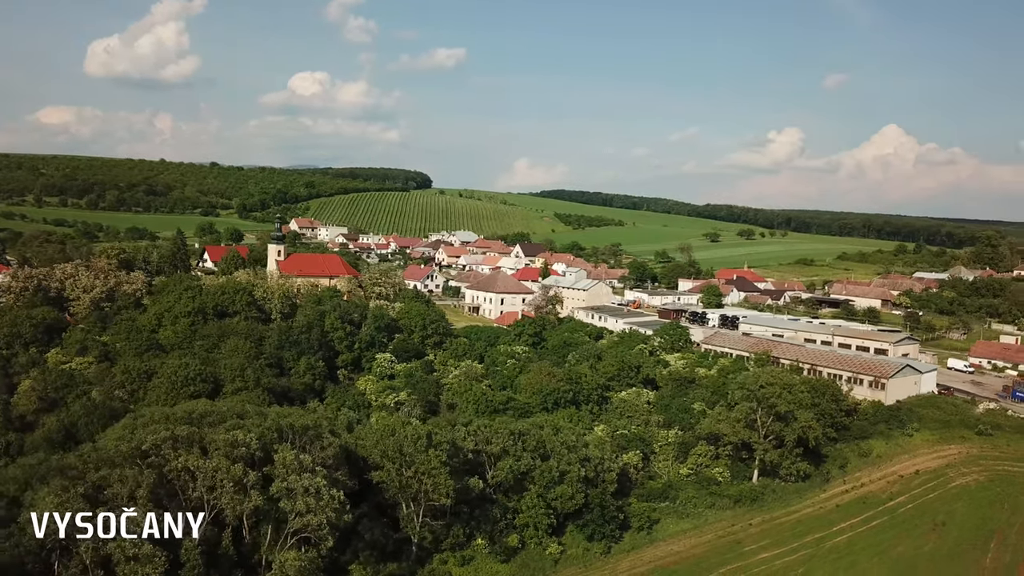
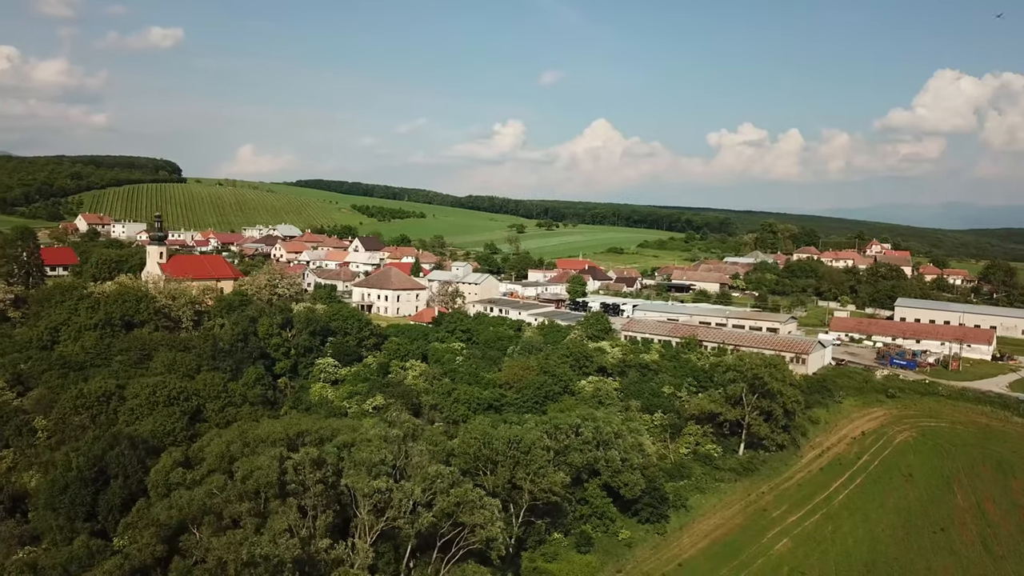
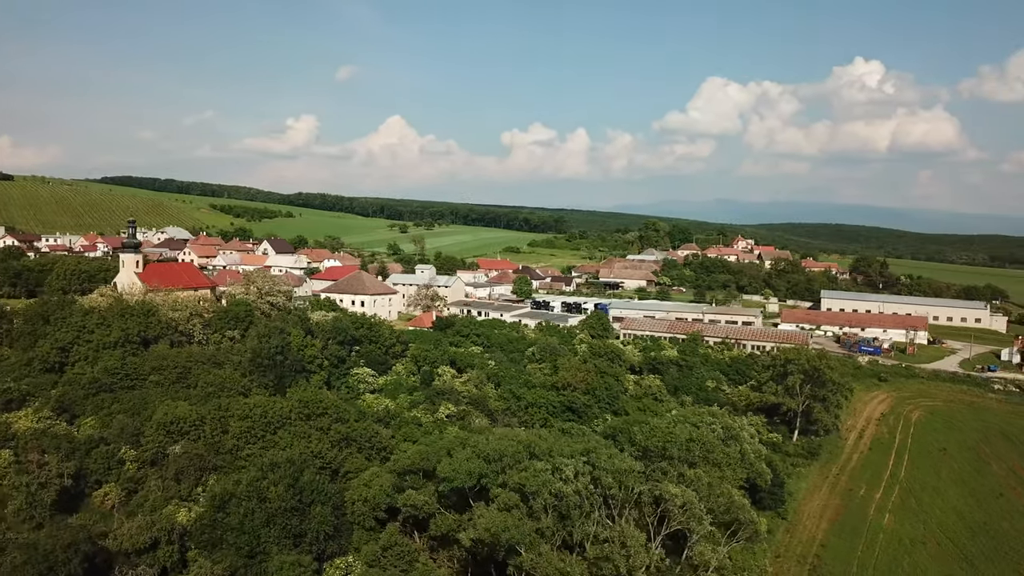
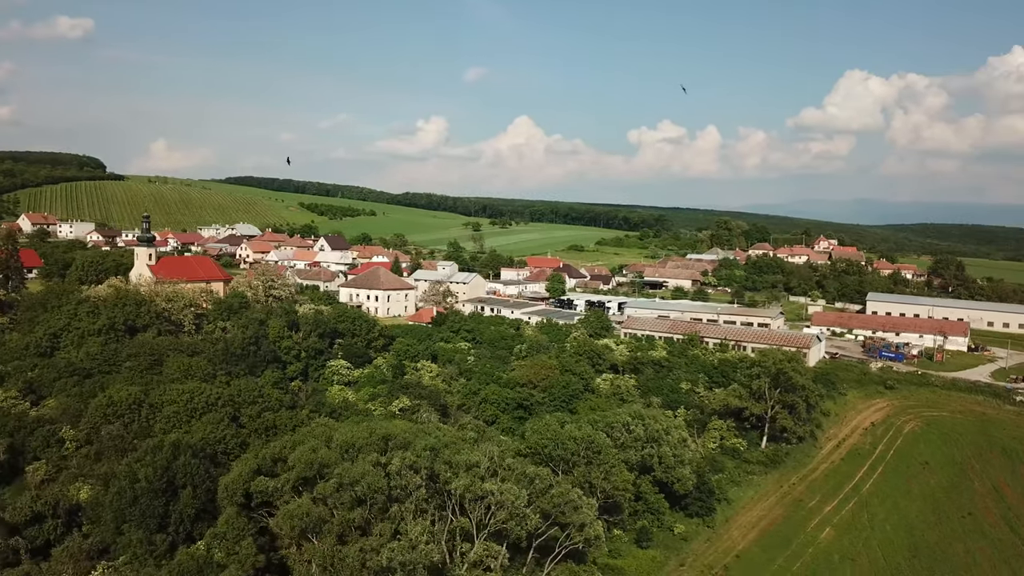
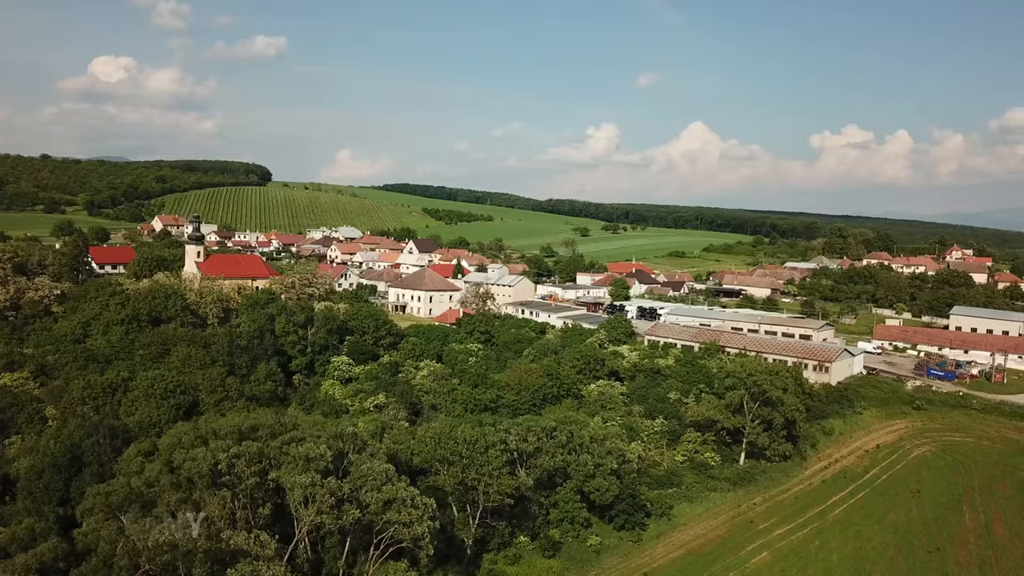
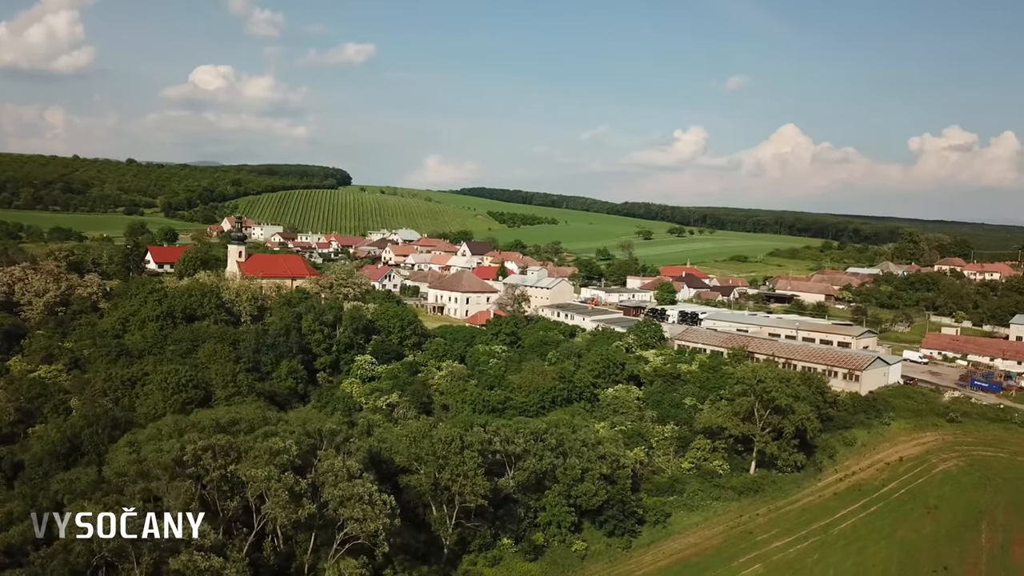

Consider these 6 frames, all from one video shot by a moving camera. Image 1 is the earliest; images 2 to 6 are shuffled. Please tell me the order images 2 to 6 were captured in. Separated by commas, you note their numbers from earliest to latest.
6, 5, 2, 4, 3
